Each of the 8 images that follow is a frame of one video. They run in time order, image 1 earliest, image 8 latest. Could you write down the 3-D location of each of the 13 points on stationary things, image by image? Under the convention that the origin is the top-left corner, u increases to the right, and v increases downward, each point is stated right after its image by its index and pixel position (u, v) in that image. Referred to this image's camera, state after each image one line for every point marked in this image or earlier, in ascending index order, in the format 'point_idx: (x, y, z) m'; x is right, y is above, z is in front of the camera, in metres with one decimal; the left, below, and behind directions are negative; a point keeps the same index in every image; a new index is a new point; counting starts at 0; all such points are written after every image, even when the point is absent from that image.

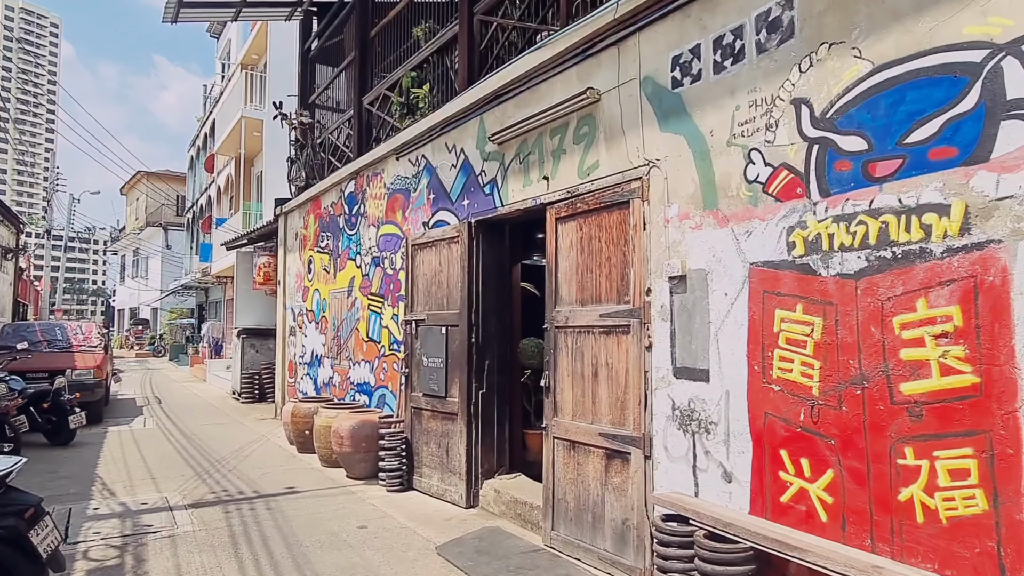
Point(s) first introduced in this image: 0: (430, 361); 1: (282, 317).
0: (-0.9, -0.8, +6.8) m
1: (-4.2, -0.5, +11.6) m
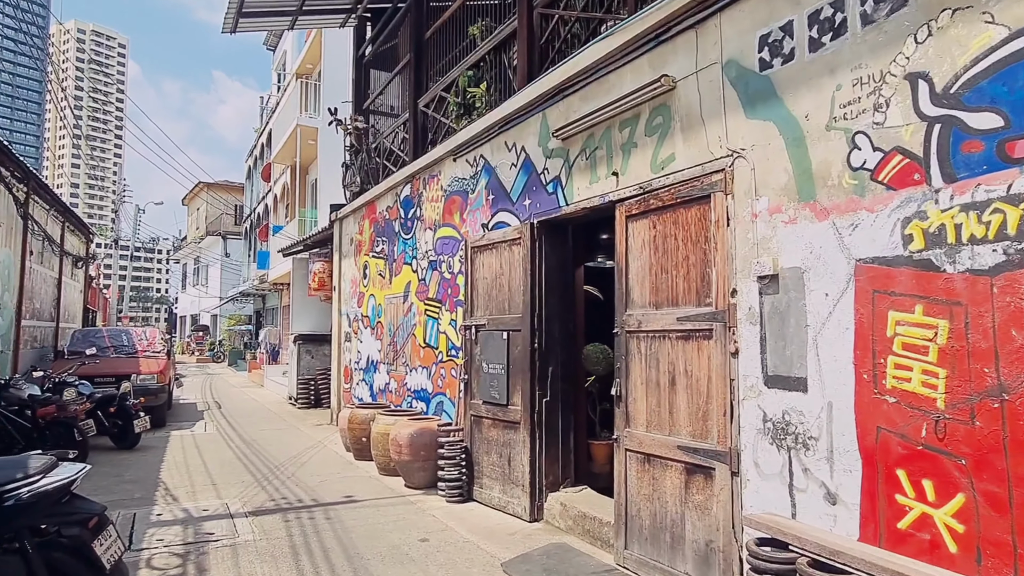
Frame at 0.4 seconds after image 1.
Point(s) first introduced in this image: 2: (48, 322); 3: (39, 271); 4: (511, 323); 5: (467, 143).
0: (-0.2, -0.8, +6.5) m
1: (-3.2, -0.6, +11.6) m
2: (-8.6, -0.6, +11.8) m
3: (-8.2, +0.3, +11.0) m
4: (0.0, -0.4, +6.3) m
5: (-0.5, +1.7, +7.4) m
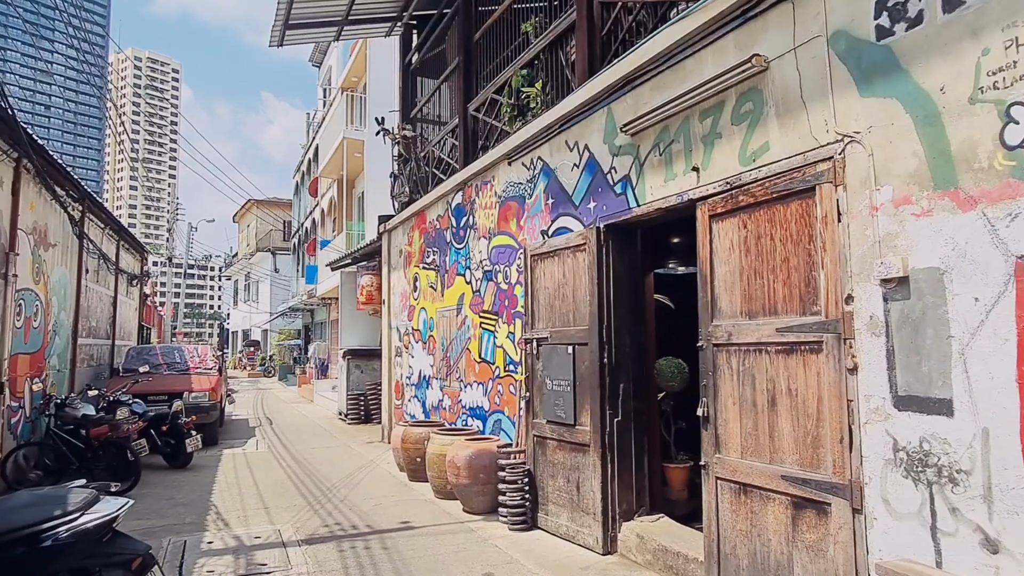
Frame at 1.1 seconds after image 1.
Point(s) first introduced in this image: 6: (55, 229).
0: (+0.4, -0.9, +6.0) m
1: (-2.2, -0.9, +11.3) m
2: (-7.6, -1.0, +11.9) m
3: (-7.2, 0.0, +11.1) m
4: (+0.6, -0.4, +5.8) m
5: (+0.1, +1.6, +7.0) m
6: (-6.4, +0.8, +8.9) m
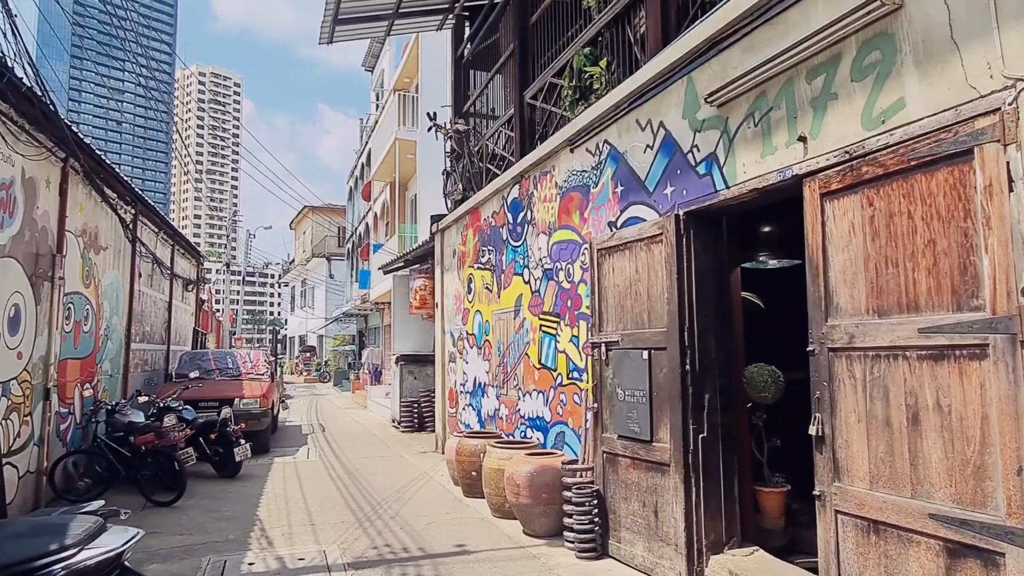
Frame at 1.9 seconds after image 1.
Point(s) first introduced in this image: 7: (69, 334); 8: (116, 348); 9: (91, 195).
0: (+1.0, -0.9, +5.3) m
1: (-1.2, -0.9, +10.8) m
2: (-6.5, -1.0, +11.8) m
3: (-6.3, -0.1, +11.0) m
4: (+1.1, -0.4, +5.1) m
5: (+0.7, +1.6, +6.4) m
6: (-5.6, +0.8, +8.8) m
7: (-5.3, -0.6, +7.7) m
8: (-5.8, -0.9, +9.4) m
9: (-5.4, +1.2, +8.2) m
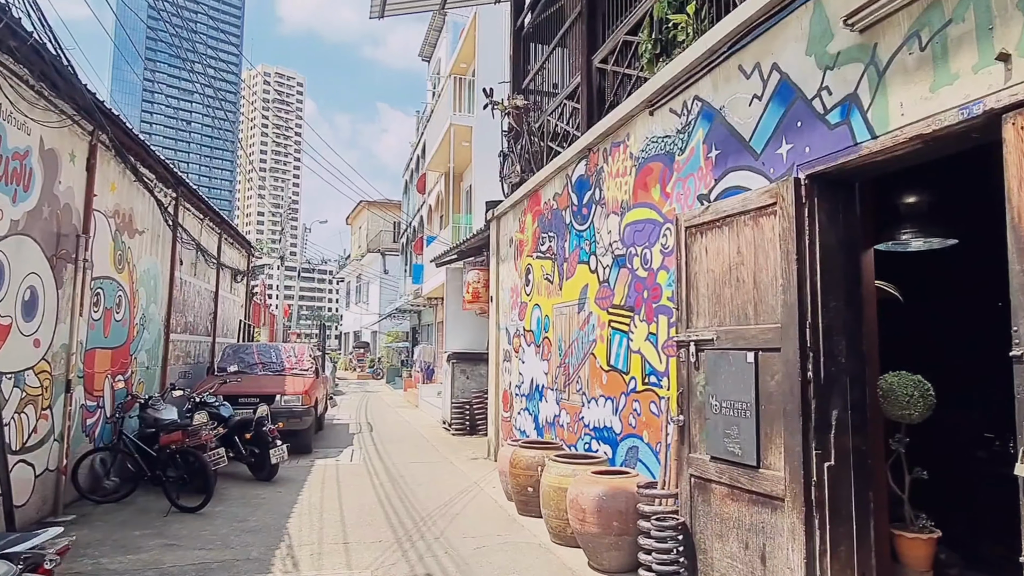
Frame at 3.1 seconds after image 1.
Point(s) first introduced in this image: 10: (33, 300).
0: (+1.4, -0.8, +4.3) m
1: (-0.3, -0.8, +9.9) m
2: (-5.5, -0.9, +11.3) m
3: (-5.3, +0.1, +10.5) m
4: (+1.6, -0.3, +4.0) m
5: (+1.3, +1.7, +5.3) m
6: (-4.8, +0.9, +8.3) m
7: (-4.7, -0.4, +7.2) m
8: (-5.0, -0.7, +8.9) m
9: (-4.6, +1.4, +7.6) m
10: (-4.4, -0.1, +5.9) m
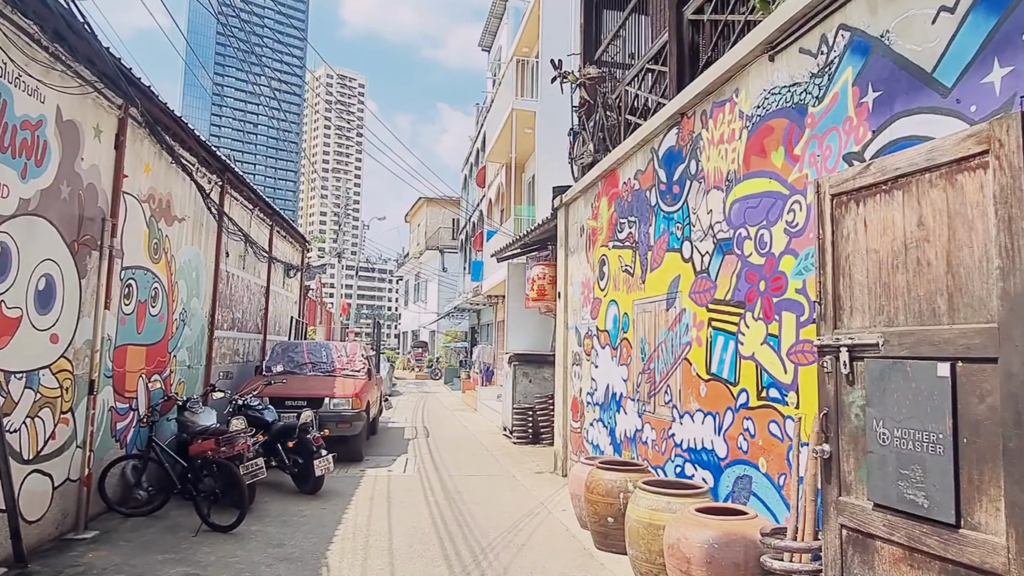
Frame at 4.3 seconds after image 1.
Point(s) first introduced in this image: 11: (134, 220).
0: (+1.9, -0.7, +3.1) m
1: (+0.7, -0.7, +8.9) m
2: (-4.4, -0.8, +10.8) m
3: (-4.2, +0.2, +9.9) m
4: (+2.0, -0.3, +2.8) m
5: (+1.9, +1.7, +4.1) m
6: (-3.9, +1.0, +7.6) m
7: (-3.9, -0.3, +6.5) m
8: (-4.1, -0.6, +8.2) m
9: (-3.9, +1.5, +7.0) m
10: (-3.8, 0.0, +5.2) m
11: (-3.9, +0.7, +6.5) m
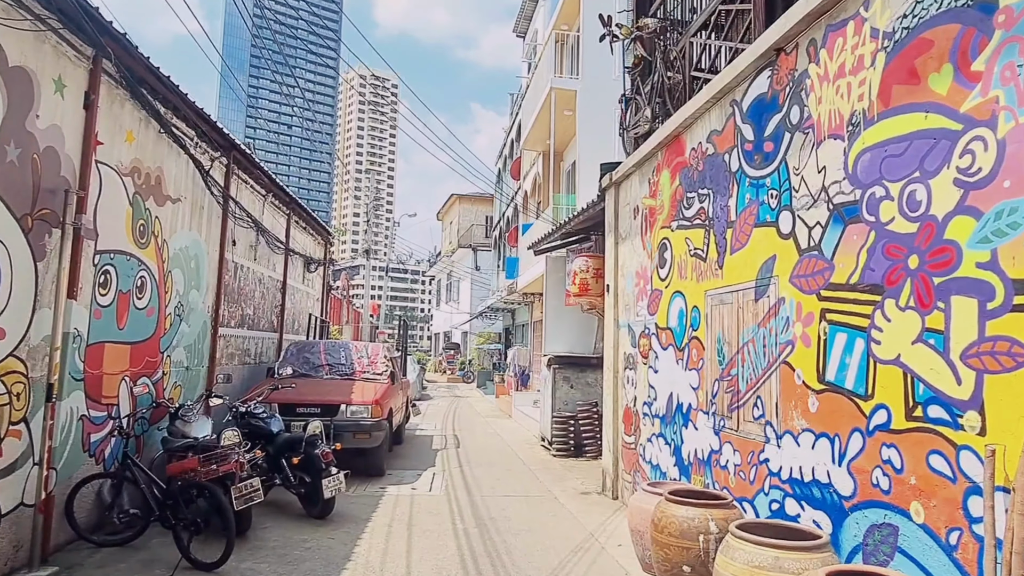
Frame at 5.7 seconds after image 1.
0: (+2.1, -0.6, +1.8) m
1: (+1.2, -0.6, +7.7) m
2: (-3.8, -0.7, +9.8) m
3: (-3.7, +0.3, +9.0) m
4: (+2.2, -0.1, +1.6) m
5: (+2.1, +1.9, +2.9) m
6: (-3.5, +1.1, +6.7) m
7: (-3.5, -0.2, +5.6) m
8: (-3.6, -0.5, +7.3) m
9: (-3.4, +1.6, +6.0) m
10: (-3.5, +0.1, +4.3) m
11: (-3.5, +0.8, +5.6) m
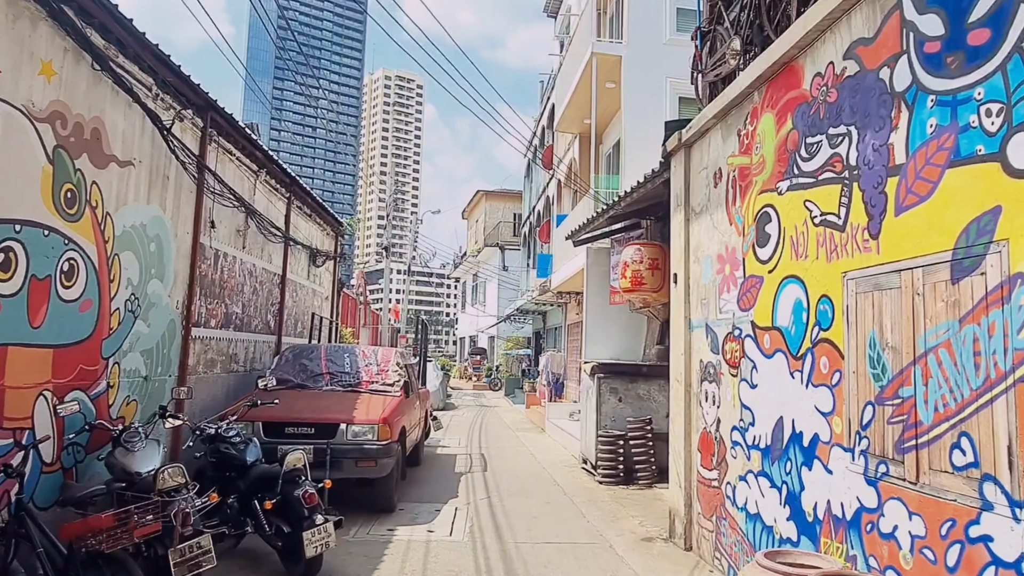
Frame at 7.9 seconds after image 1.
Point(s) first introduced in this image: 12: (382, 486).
0: (+2.2, -0.5, +0.1) m
1: (+1.6, -0.5, +6.0) m
2: (-3.3, -0.6, +8.3) m
3: (-3.2, +0.3, +7.5) m
4: (+2.3, 0.0, -0.1) m
5: (+2.3, +2.0, +1.2) m
6: (-3.1, +1.2, +5.2) m
7: (-3.2, -0.1, +4.1) m
8: (-3.2, -0.4, +5.8) m
9: (-3.1, +1.7, +4.6) m
10: (-3.2, +0.2, +2.8) m
11: (-3.2, +0.9, +4.1) m
12: (-1.3, -2.0, +6.4) m
